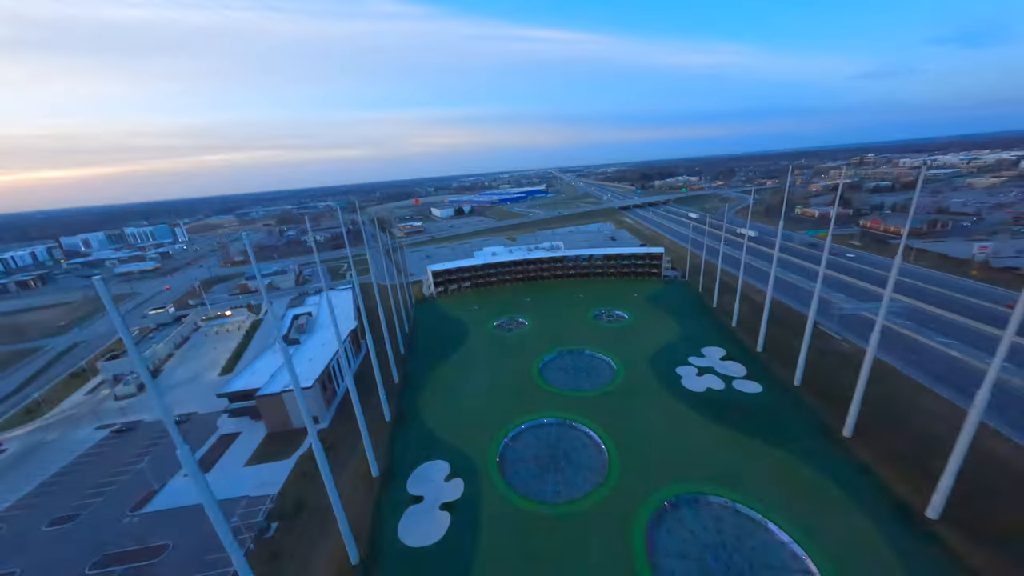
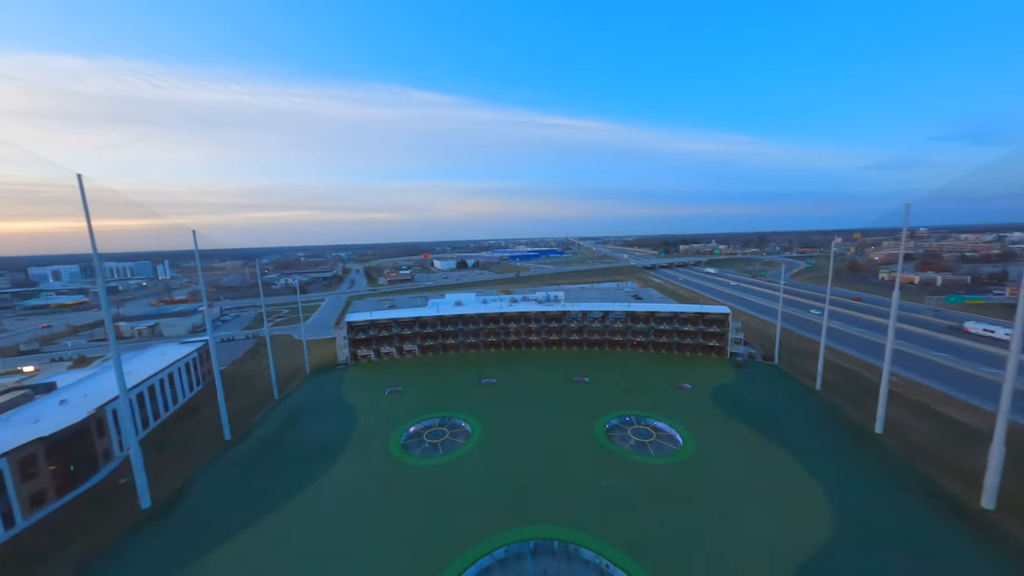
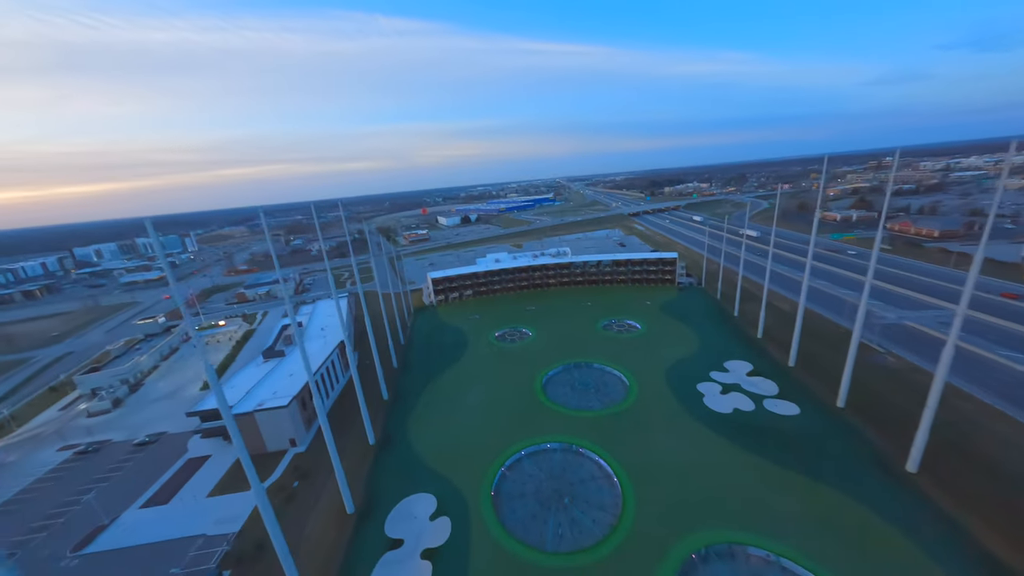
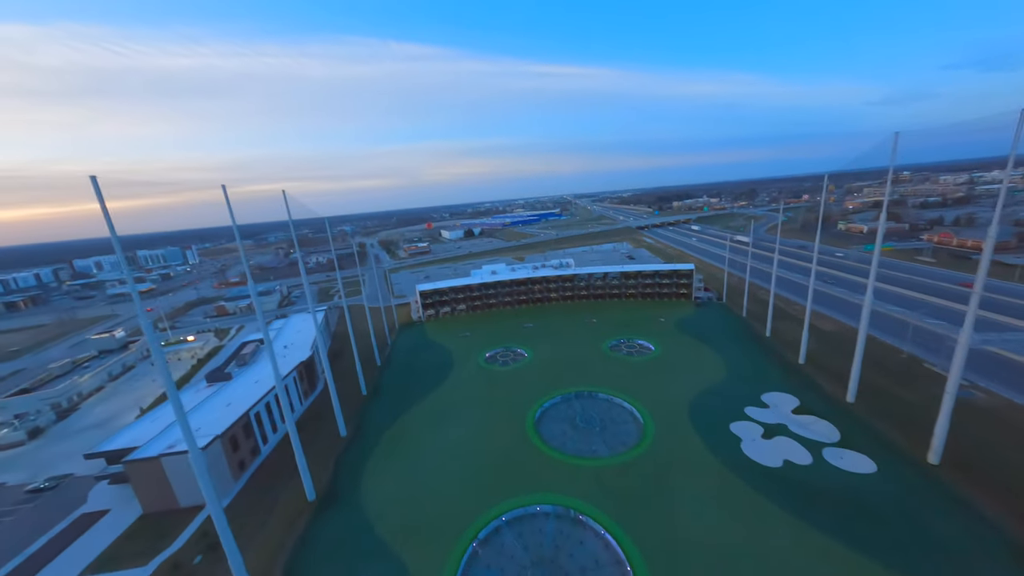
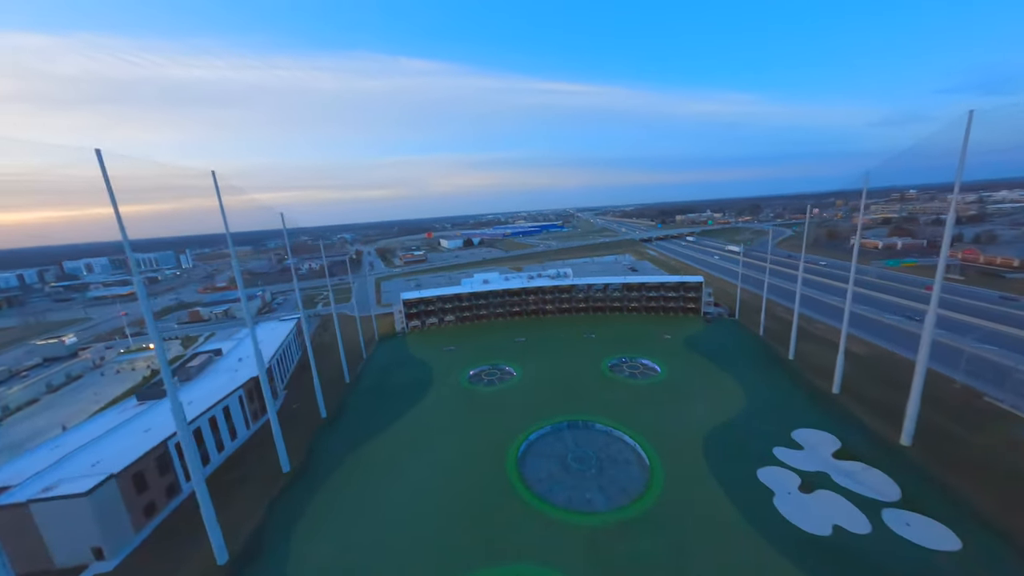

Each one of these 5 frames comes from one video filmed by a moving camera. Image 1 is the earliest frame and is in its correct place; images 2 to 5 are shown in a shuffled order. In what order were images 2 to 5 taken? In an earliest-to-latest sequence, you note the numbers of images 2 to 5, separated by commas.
3, 4, 5, 2
